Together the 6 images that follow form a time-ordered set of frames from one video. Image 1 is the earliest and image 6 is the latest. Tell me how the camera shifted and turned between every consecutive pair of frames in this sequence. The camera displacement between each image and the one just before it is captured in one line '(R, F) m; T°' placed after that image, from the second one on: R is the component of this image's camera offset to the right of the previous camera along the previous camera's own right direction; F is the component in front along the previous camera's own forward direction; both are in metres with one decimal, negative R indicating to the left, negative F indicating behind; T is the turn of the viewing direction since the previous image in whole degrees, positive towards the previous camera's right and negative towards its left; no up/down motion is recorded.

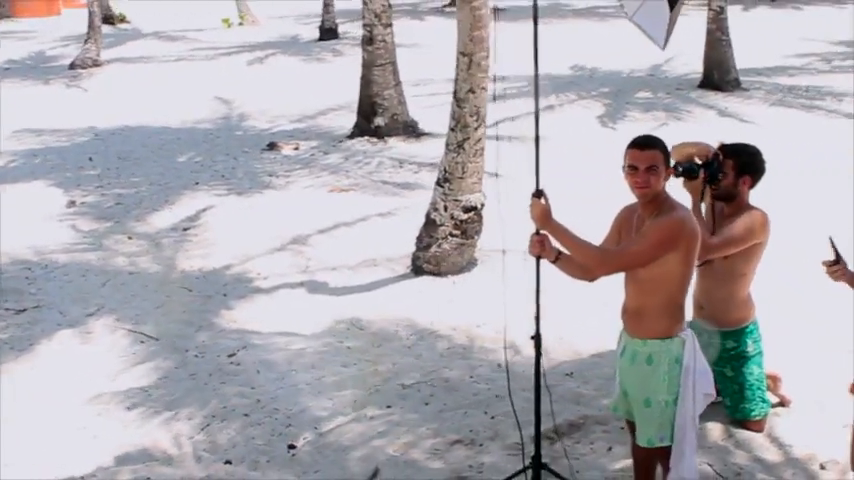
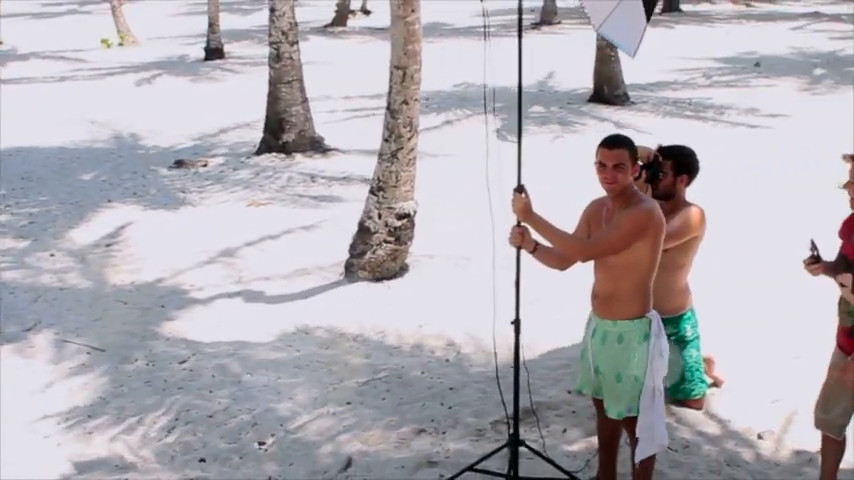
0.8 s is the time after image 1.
(-0.3, -0.2) m; +6°
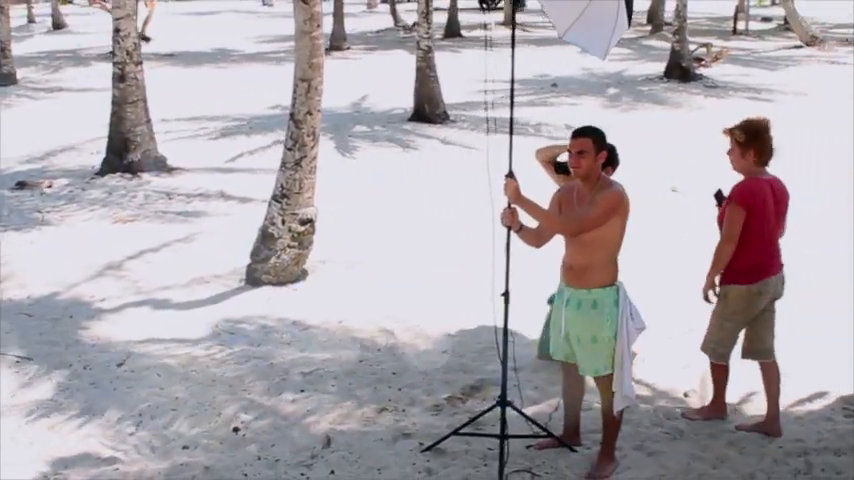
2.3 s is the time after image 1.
(-0.8, -0.3) m; +11°
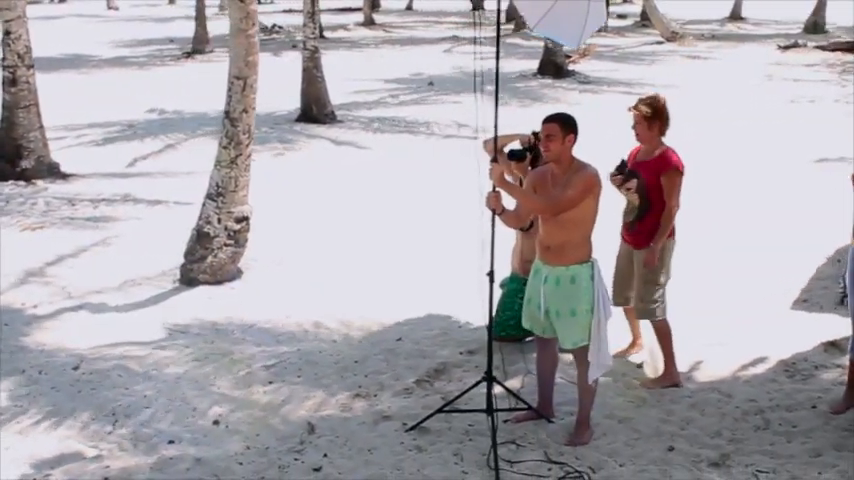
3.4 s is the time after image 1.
(-0.5, -0.2) m; +7°
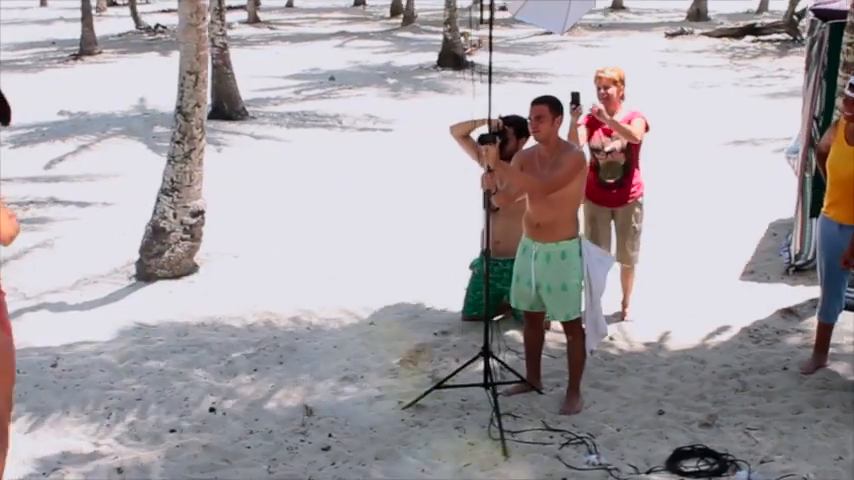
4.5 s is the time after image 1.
(-0.4, -0.1) m; +6°
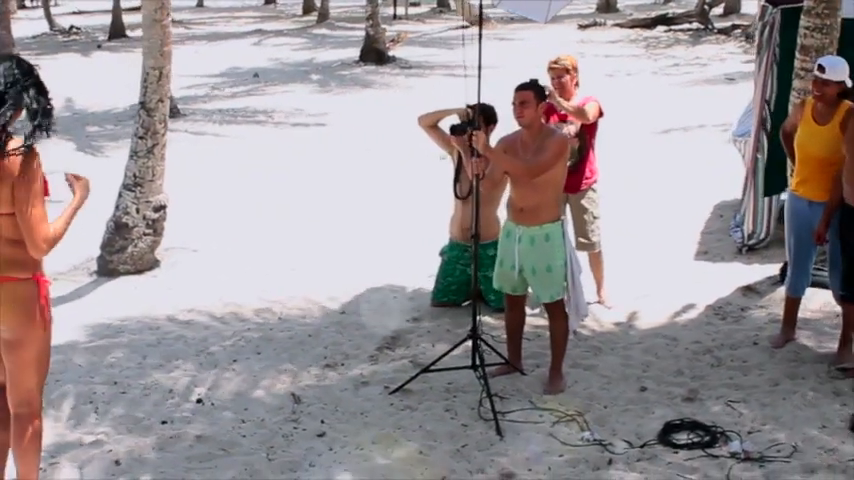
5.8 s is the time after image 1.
(-0.3, 0.0) m; +4°
